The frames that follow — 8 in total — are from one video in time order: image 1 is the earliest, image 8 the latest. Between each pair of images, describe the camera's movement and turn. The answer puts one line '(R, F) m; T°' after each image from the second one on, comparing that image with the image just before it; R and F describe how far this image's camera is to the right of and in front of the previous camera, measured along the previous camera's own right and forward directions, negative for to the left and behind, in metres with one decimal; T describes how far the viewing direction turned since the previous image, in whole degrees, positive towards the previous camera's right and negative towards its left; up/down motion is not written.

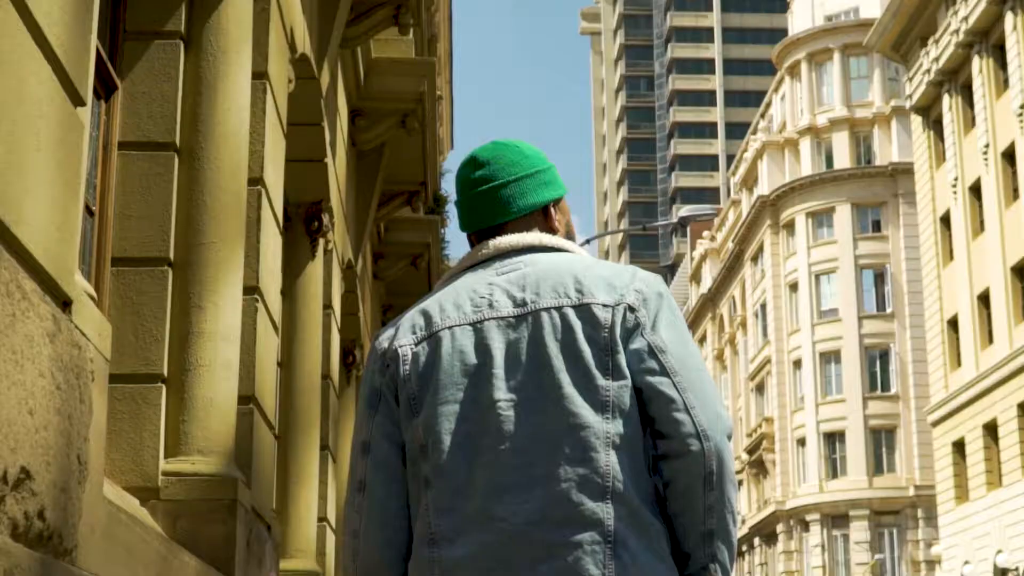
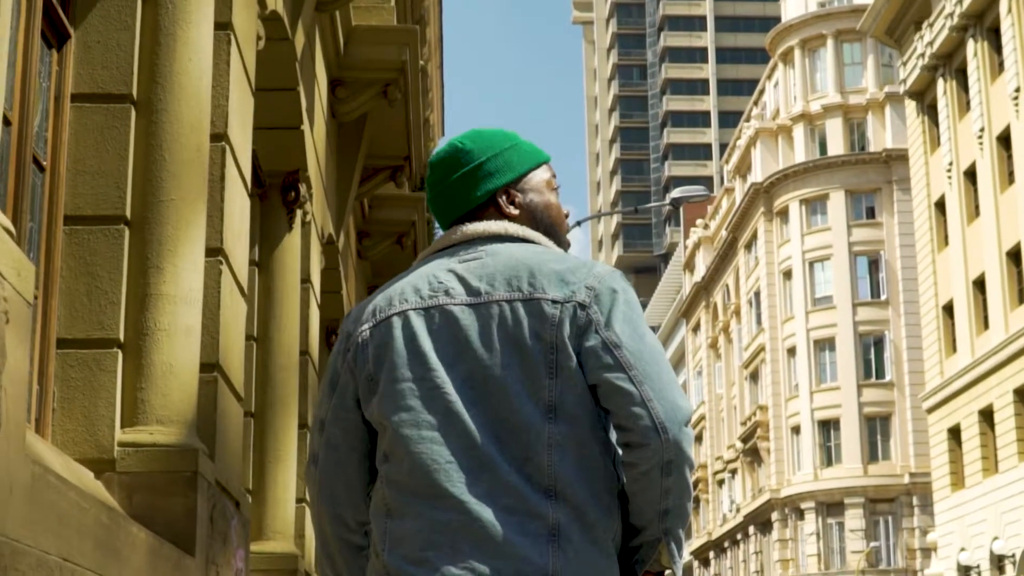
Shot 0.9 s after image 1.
(+0.1, +0.5) m; 0°
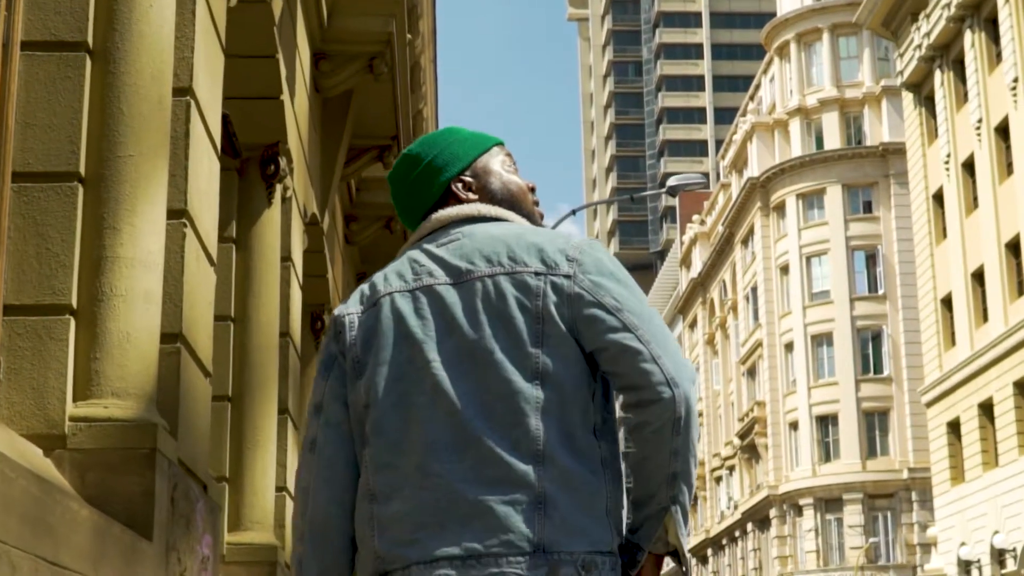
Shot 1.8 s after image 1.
(0.0, +0.6) m; 0°
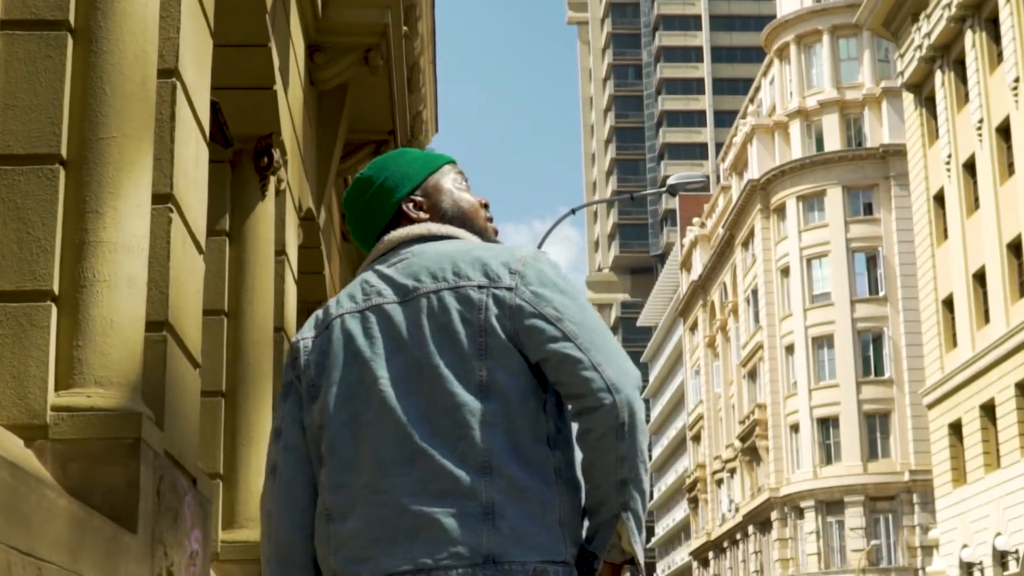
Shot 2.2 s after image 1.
(0.0, +0.2) m; 0°
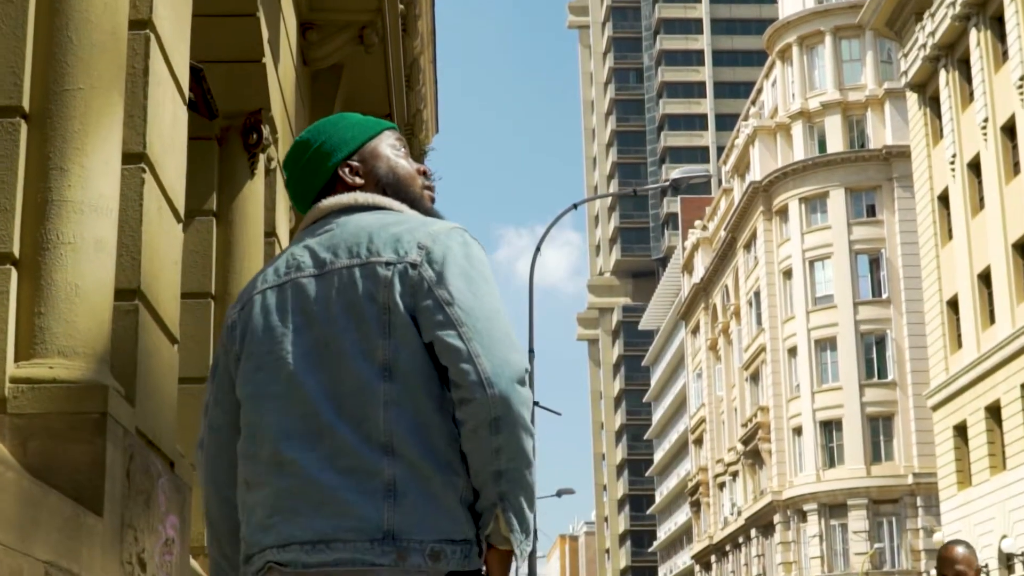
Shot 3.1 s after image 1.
(0.0, +0.5) m; 0°
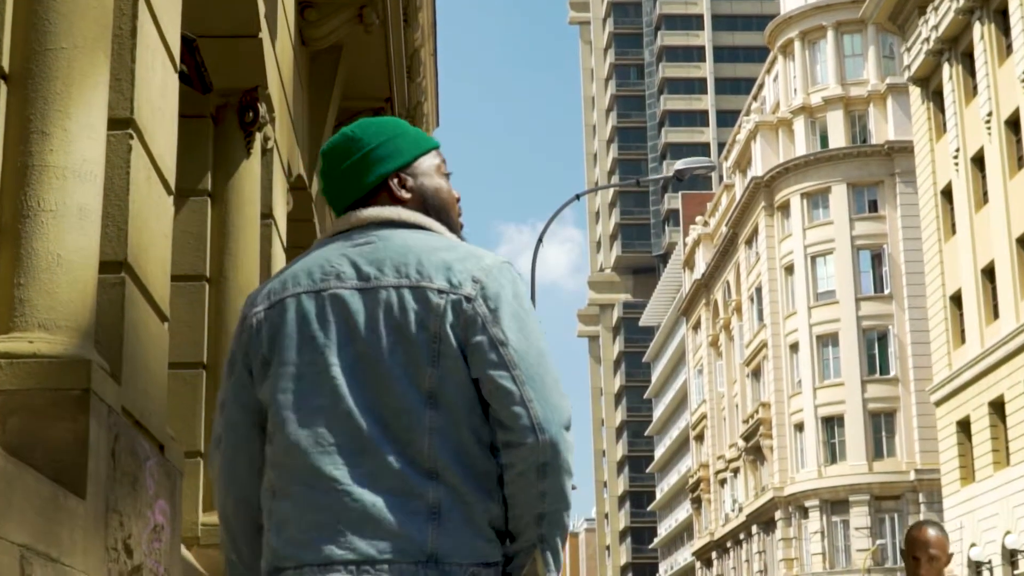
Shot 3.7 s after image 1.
(0.0, +0.3) m; 0°
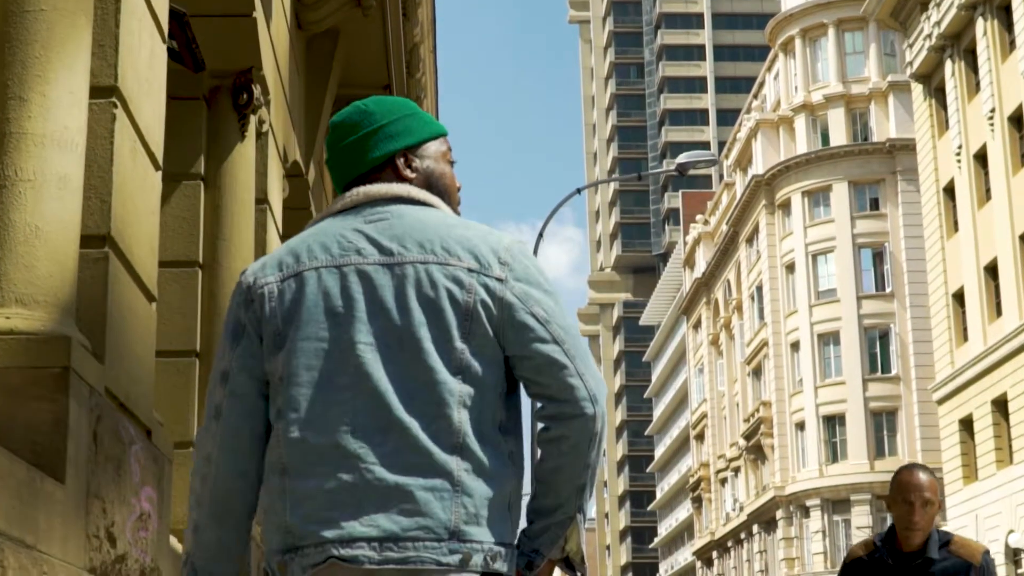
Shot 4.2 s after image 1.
(0.0, +0.3) m; 0°
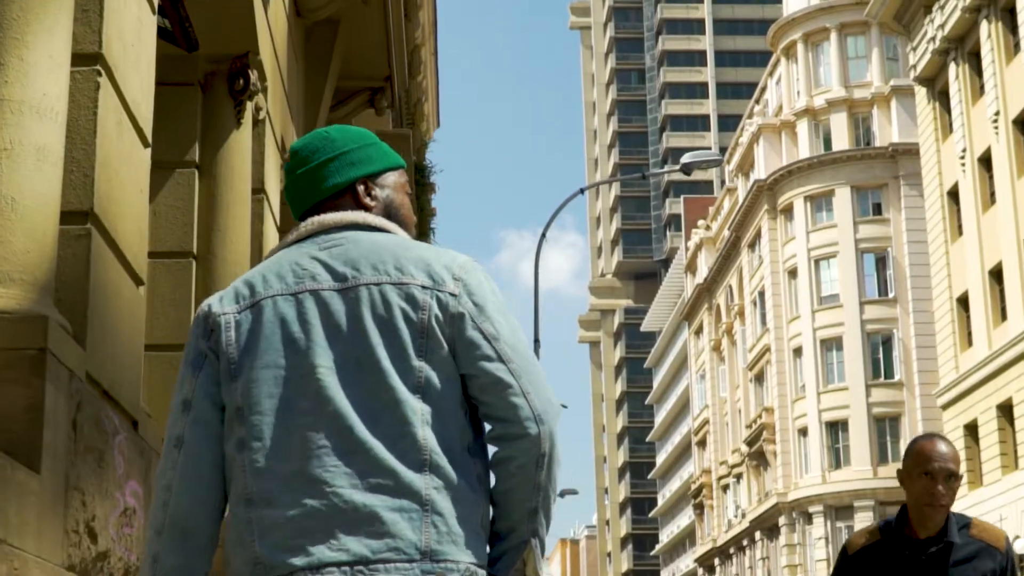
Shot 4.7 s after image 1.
(0.0, +0.4) m; 0°
